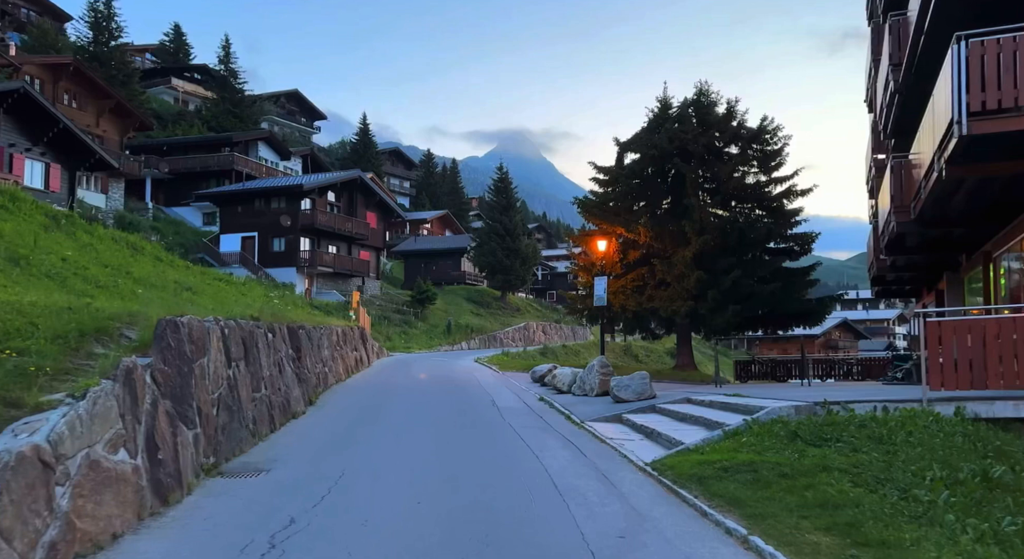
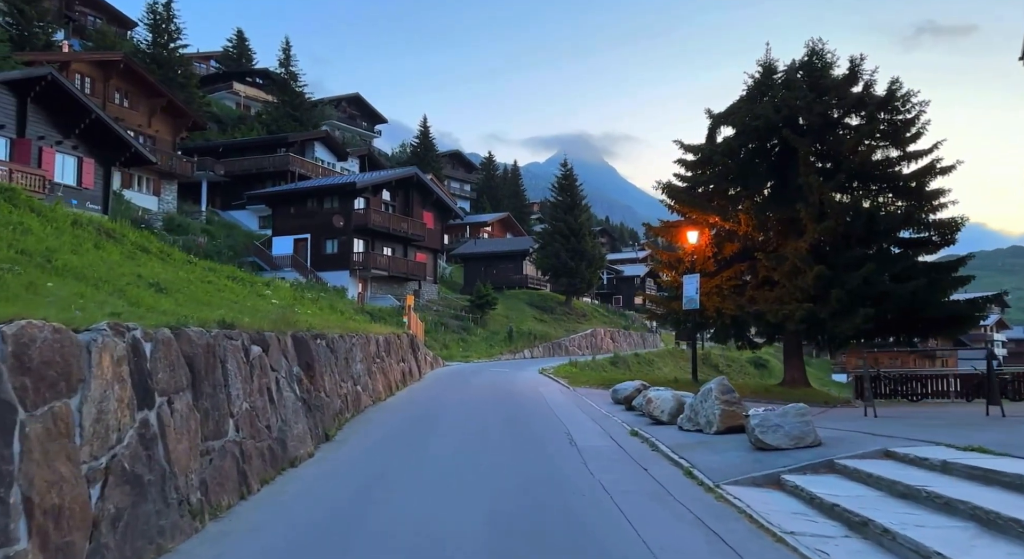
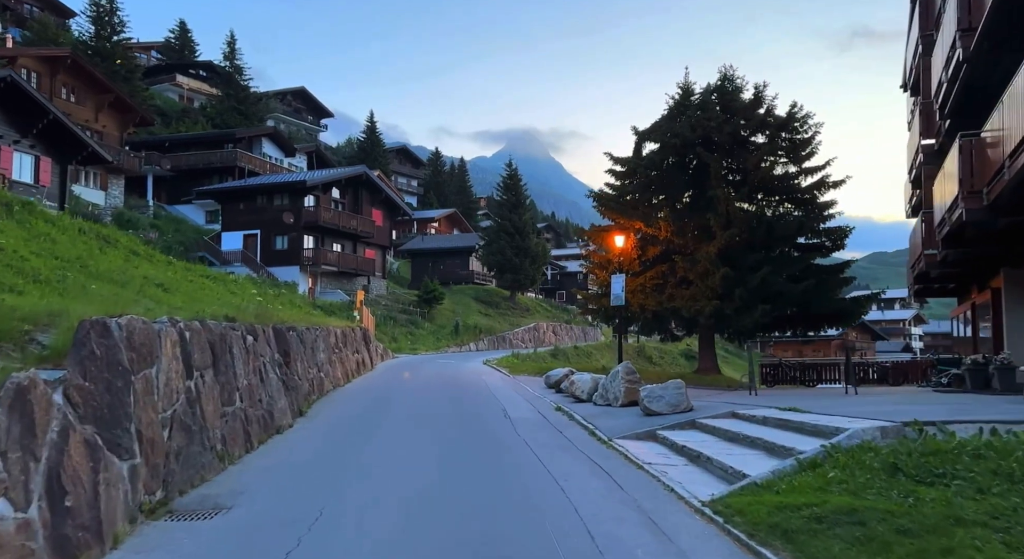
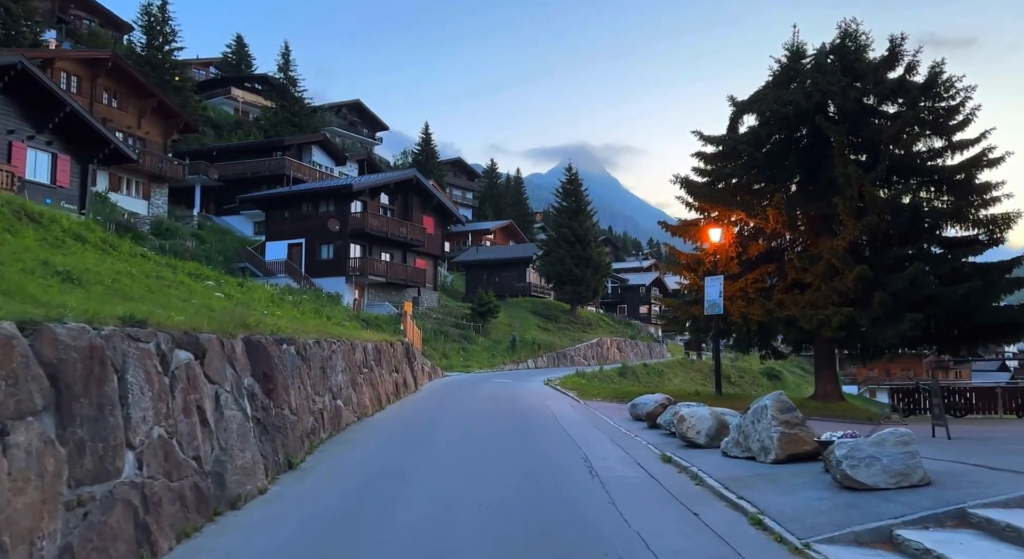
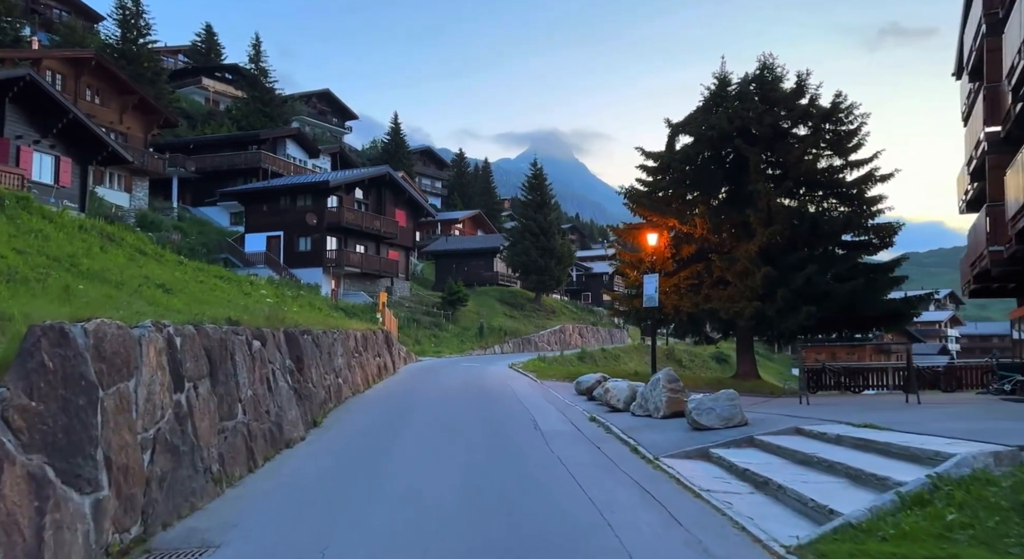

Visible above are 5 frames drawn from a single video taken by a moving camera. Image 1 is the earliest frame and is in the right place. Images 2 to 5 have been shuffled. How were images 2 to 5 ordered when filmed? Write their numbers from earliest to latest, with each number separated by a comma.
3, 5, 2, 4
